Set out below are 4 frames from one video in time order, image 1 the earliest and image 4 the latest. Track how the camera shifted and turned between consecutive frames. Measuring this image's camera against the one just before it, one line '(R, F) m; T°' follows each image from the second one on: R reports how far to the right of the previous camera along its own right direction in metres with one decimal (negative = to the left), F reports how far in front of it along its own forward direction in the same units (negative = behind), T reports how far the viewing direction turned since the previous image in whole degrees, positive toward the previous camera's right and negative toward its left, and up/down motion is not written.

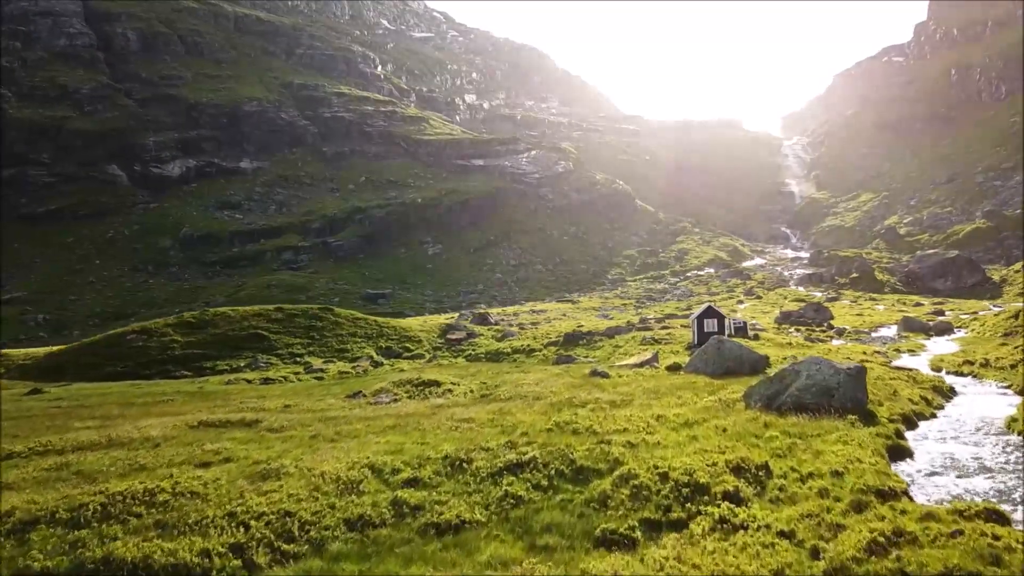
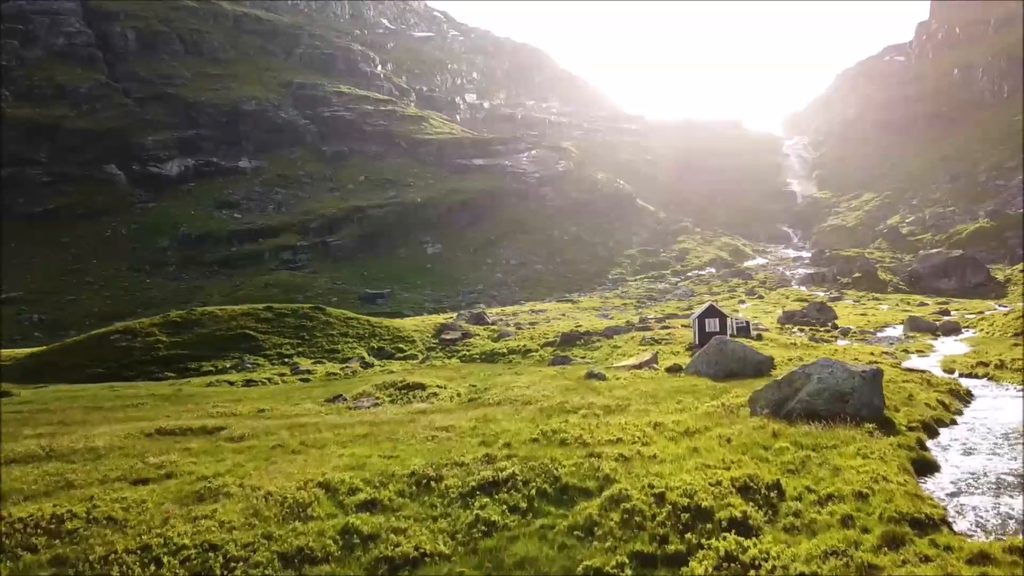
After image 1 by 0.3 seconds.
(+0.4, +1.8) m; 0°
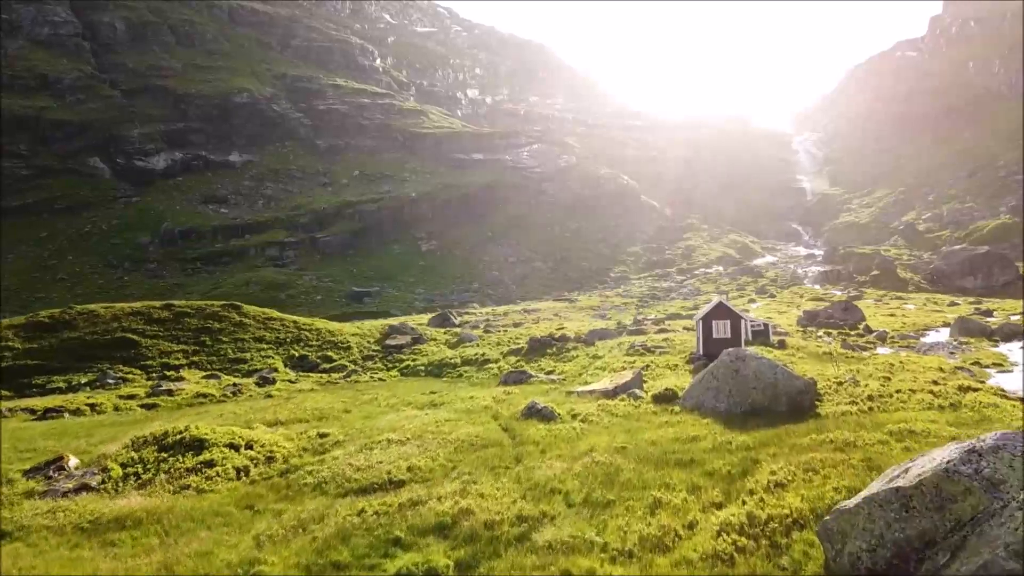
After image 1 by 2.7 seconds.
(+3.3, +13.3) m; 0°
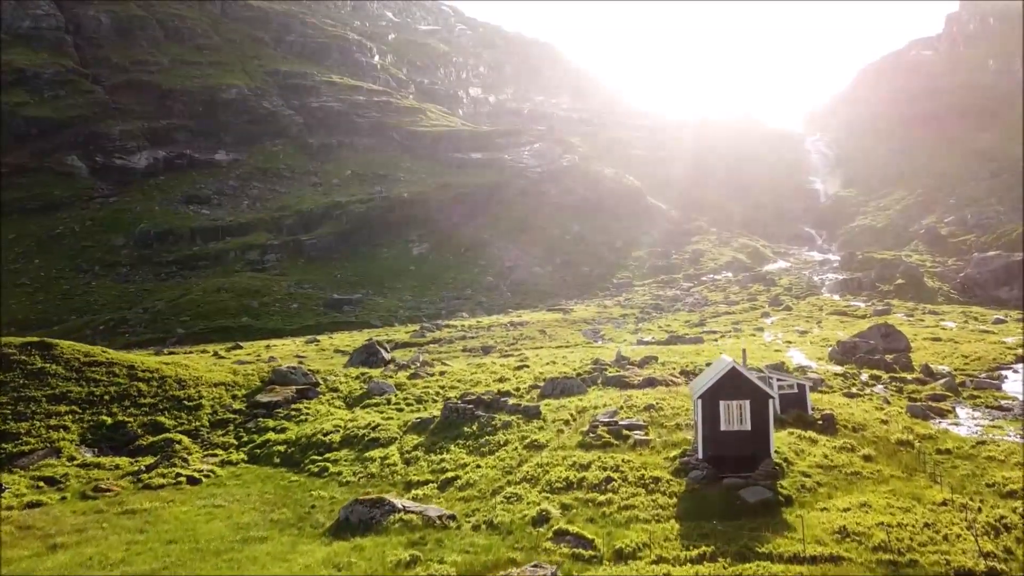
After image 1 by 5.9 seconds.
(+4.3, +16.6) m; -1°
